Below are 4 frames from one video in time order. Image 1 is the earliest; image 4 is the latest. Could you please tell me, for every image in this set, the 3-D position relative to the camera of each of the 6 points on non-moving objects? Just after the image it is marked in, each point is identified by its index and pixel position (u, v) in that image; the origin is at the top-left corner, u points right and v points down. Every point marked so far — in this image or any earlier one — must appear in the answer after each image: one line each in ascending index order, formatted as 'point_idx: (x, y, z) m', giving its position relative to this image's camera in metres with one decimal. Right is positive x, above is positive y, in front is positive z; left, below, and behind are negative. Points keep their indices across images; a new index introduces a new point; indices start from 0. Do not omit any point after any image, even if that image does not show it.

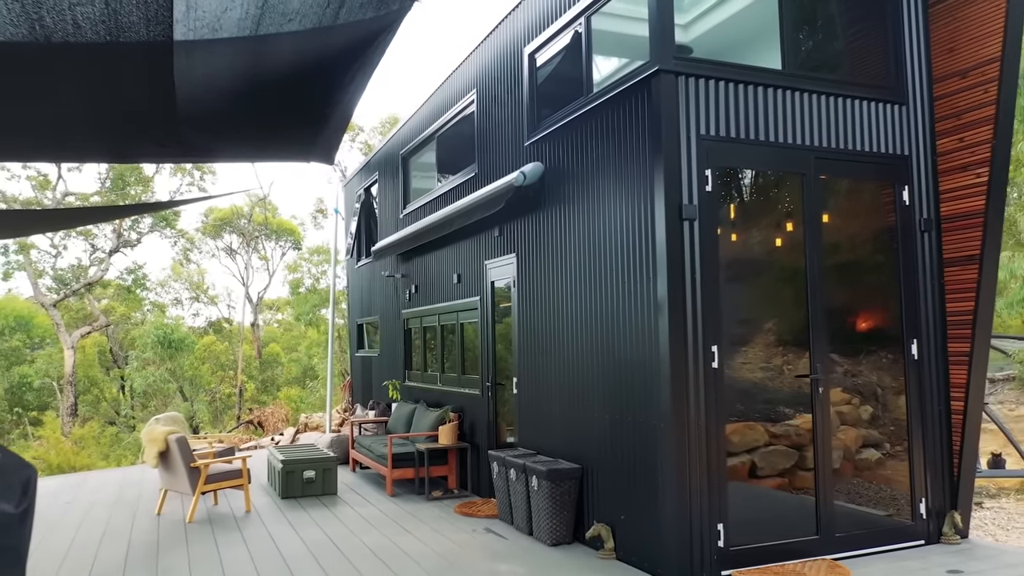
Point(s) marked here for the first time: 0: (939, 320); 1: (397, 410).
0: (+2.9, -0.2, +4.7) m
1: (-1.3, -1.3, +7.7) m
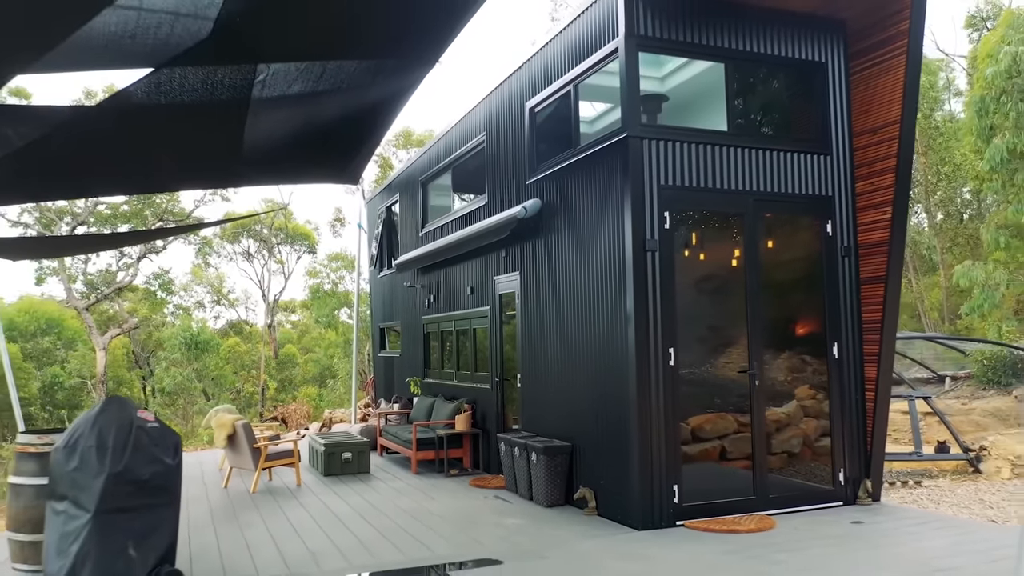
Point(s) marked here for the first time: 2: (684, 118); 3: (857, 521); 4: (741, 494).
0: (+2.9, -0.3, +5.9) m
1: (-1.2, -1.5, +9.0) m
2: (+1.4, +1.3, +5.5) m
3: (+2.6, -1.7, +5.2) m
4: (+1.8, -1.6, +5.4) m
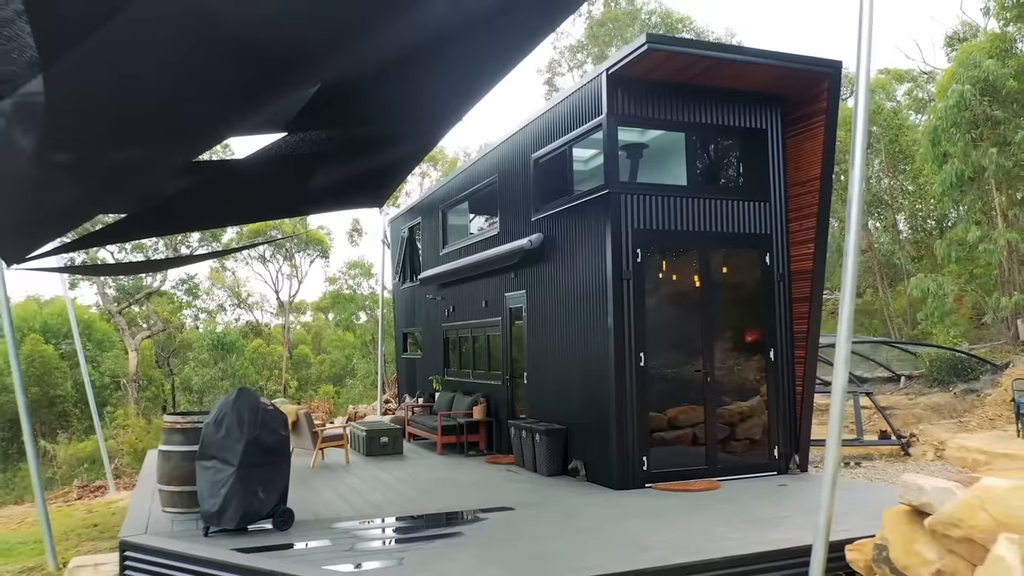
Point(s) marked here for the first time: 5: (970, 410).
0: (+3.0, -0.5, +7.5) m
1: (-1.1, -1.7, +10.6) m
2: (+1.4, +1.2, +7.1) m
3: (+2.7, -1.9, +6.9) m
4: (+1.8, -1.8, +7.1) m
5: (+7.7, -2.0, +11.8) m
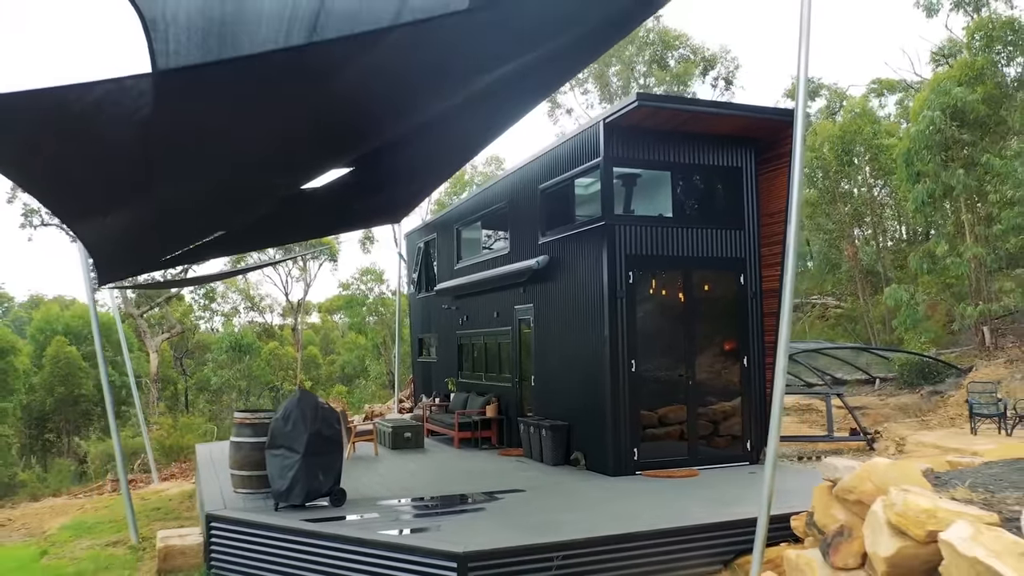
0: (+3.1, -0.7, +8.8) m
1: (-1.0, -1.8, +11.8) m
2: (+1.6, +1.0, +8.4) m
3: (+2.8, -2.1, +8.1) m
4: (+2.0, -2.0, +8.3) m
5: (+7.8, -2.3, +13.0) m
